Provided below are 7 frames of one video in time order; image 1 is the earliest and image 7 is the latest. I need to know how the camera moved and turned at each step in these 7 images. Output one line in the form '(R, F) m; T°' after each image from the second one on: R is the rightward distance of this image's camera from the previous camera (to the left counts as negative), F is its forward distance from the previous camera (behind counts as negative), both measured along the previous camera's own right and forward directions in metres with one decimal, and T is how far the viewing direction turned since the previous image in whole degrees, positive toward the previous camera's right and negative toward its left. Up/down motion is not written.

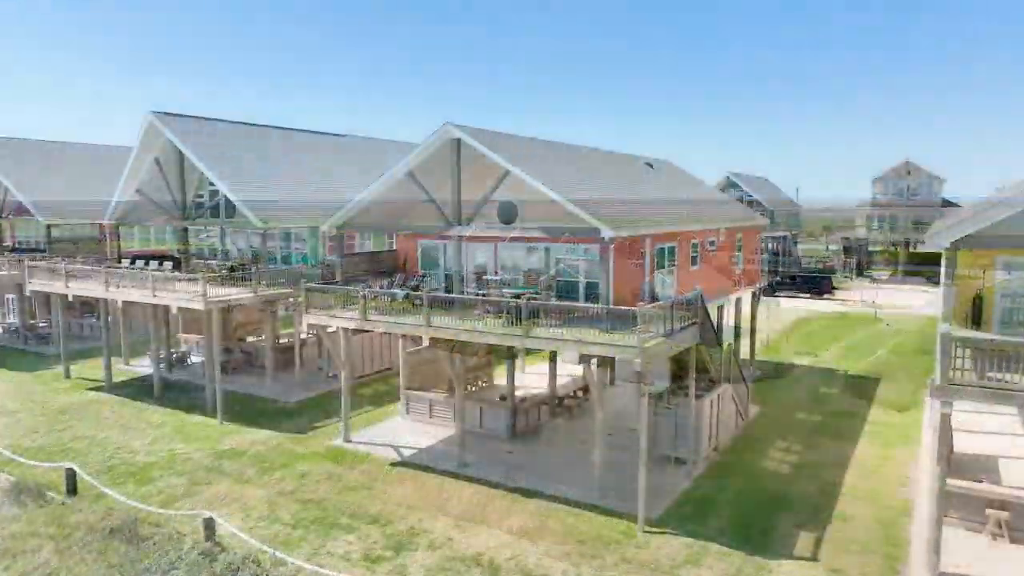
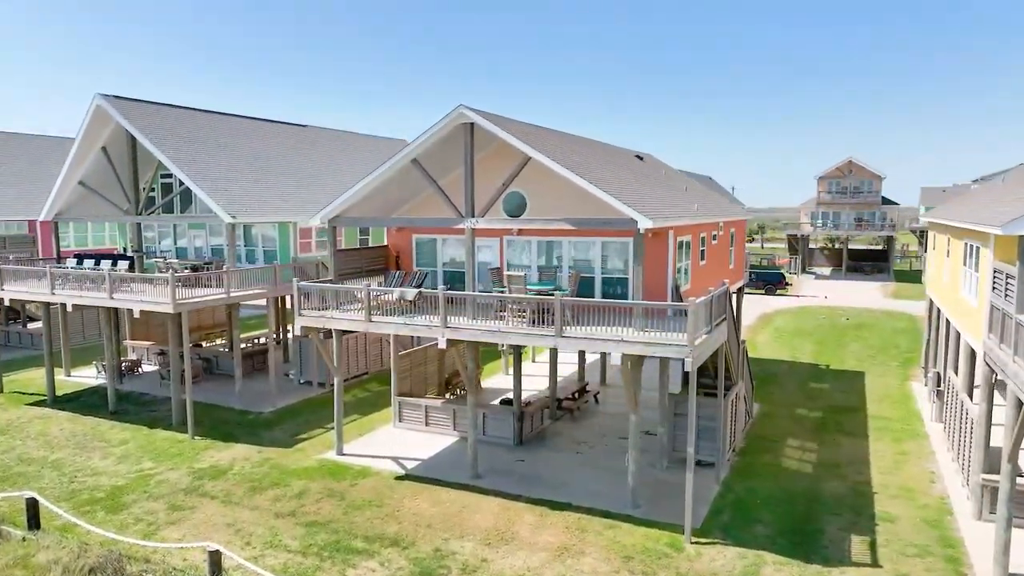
(-1.6, +1.1) m; +5°
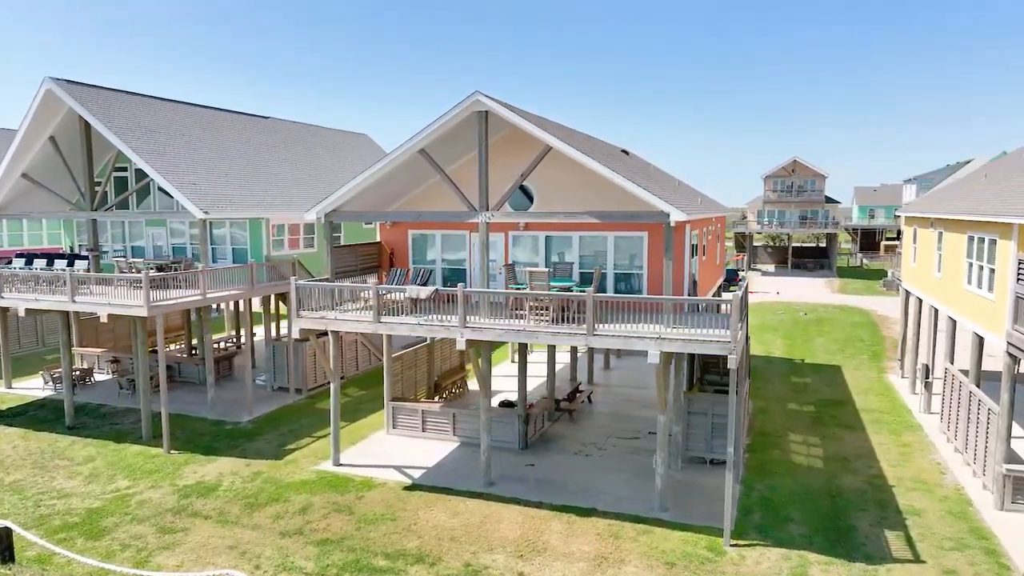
(-1.5, +0.7) m; +5°
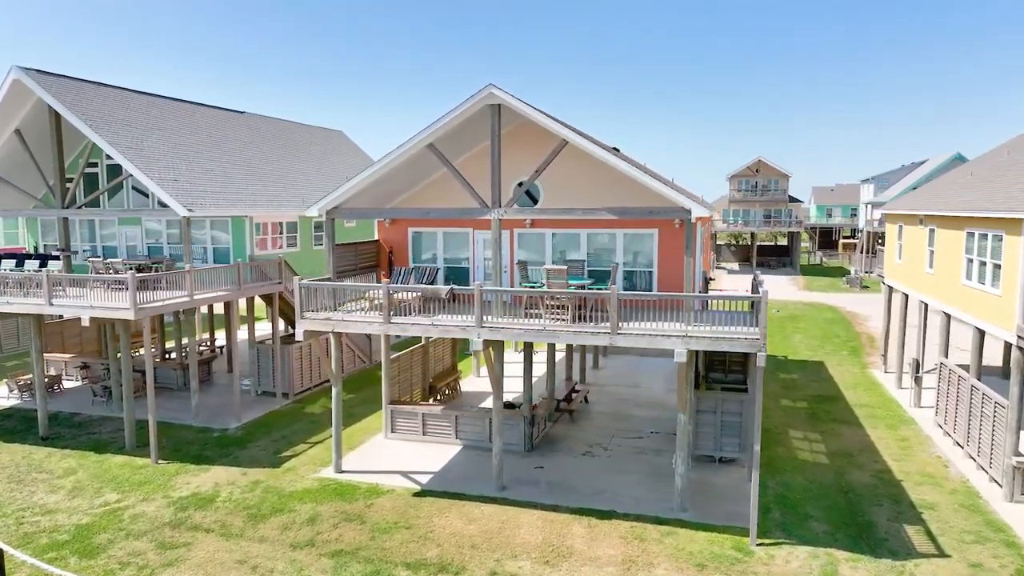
(-1.0, +0.4) m; +3°
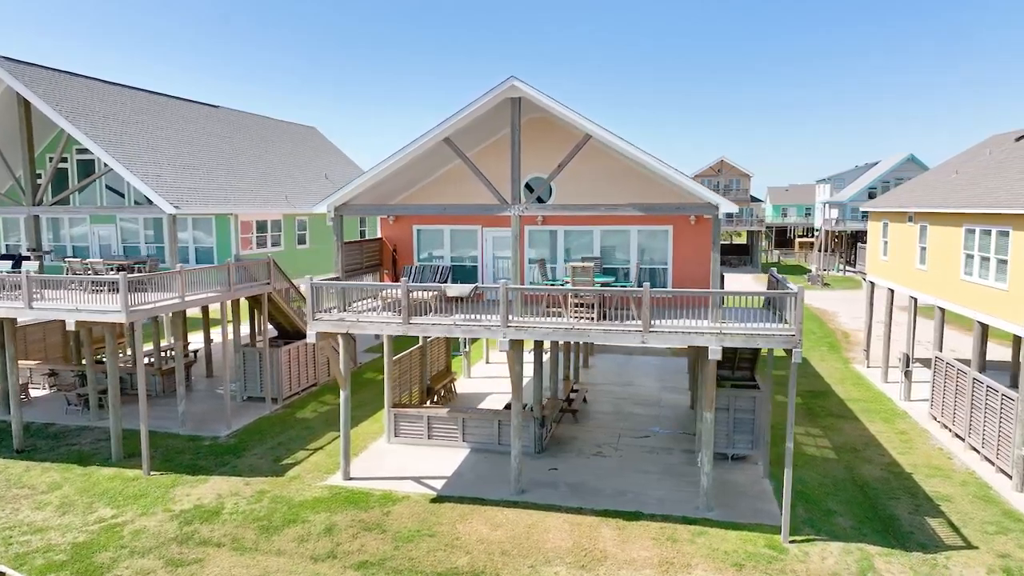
(-1.2, +0.4) m; +4°
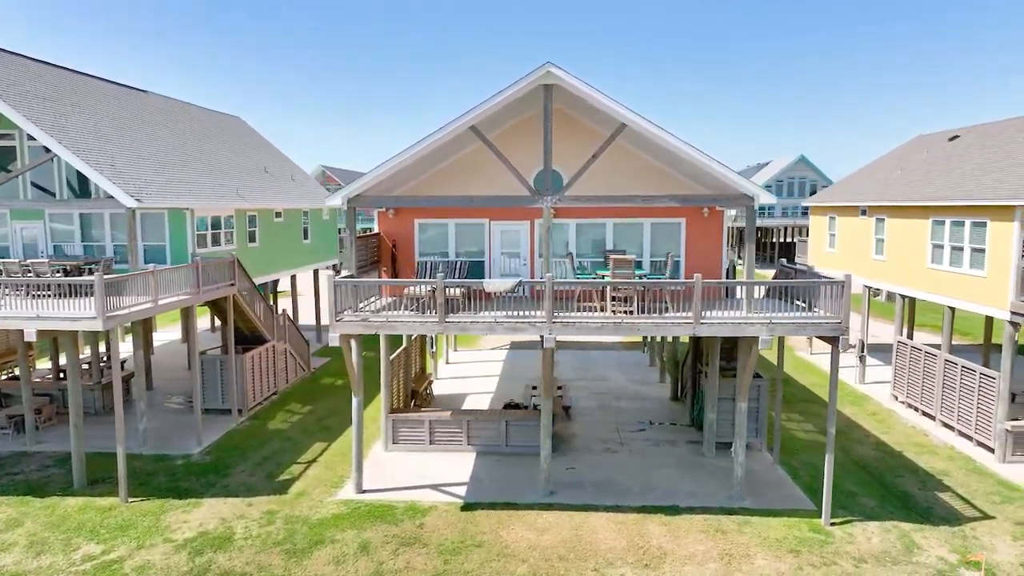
(-2.4, +0.7) m; +9°
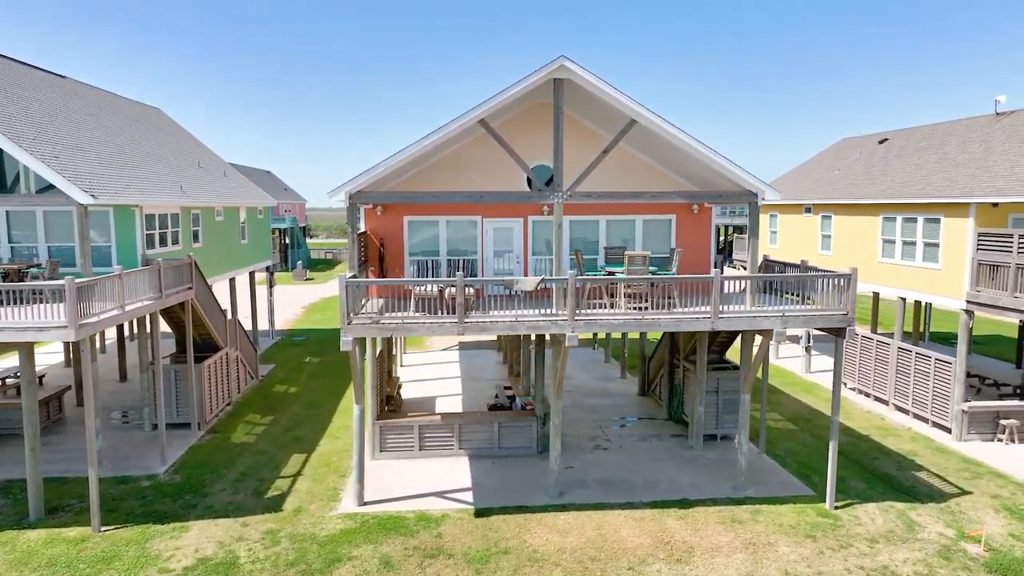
(-1.8, +0.4) m; +8°
